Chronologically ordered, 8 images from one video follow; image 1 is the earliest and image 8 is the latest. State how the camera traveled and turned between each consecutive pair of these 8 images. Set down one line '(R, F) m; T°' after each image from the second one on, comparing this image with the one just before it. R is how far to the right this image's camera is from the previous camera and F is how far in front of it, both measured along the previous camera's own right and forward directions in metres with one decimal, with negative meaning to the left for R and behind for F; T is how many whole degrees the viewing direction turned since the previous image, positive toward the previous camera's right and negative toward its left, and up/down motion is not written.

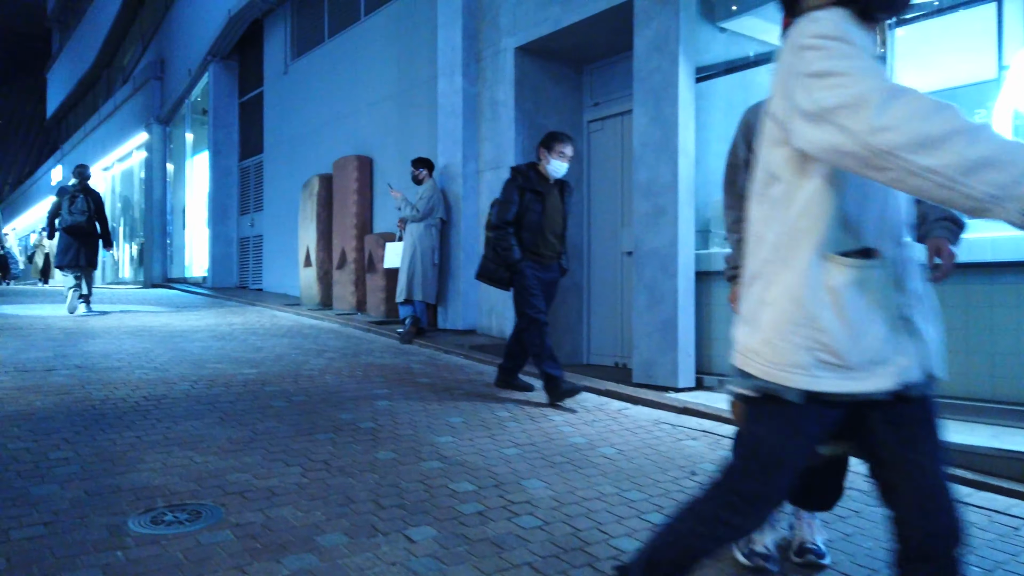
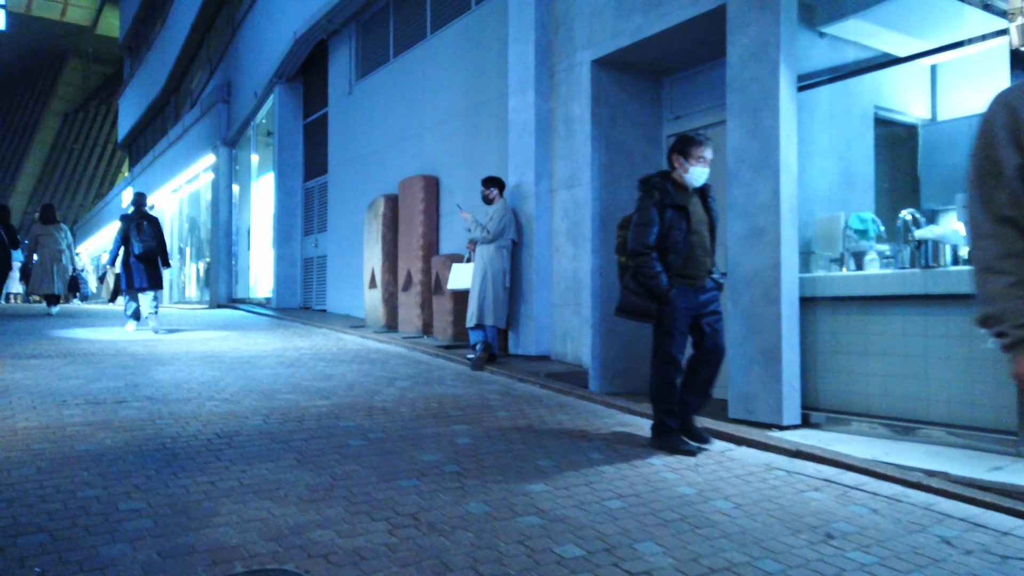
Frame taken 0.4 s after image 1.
(-0.2, +0.3) m; -4°
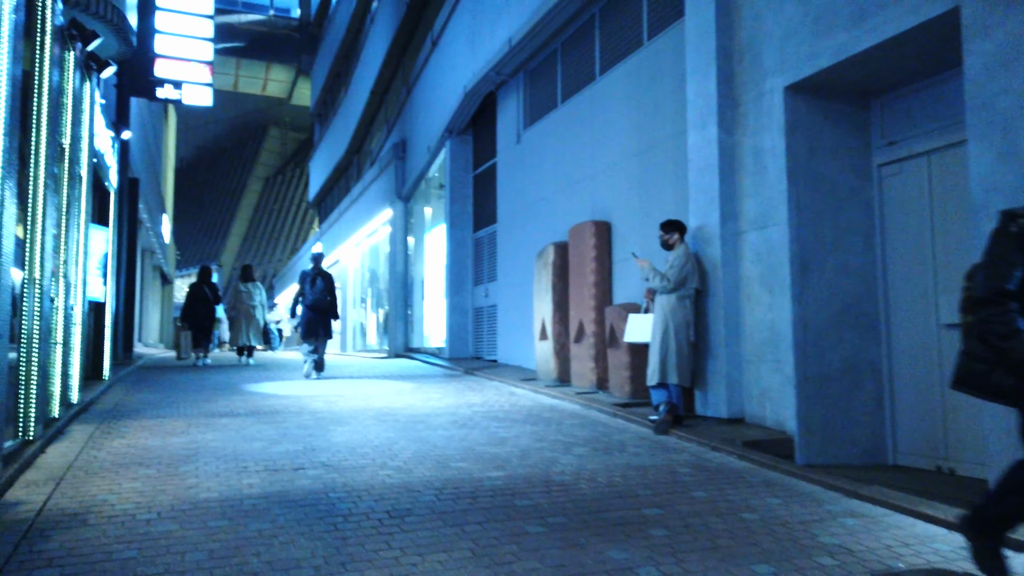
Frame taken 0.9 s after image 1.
(-0.2, +0.5) m; -13°
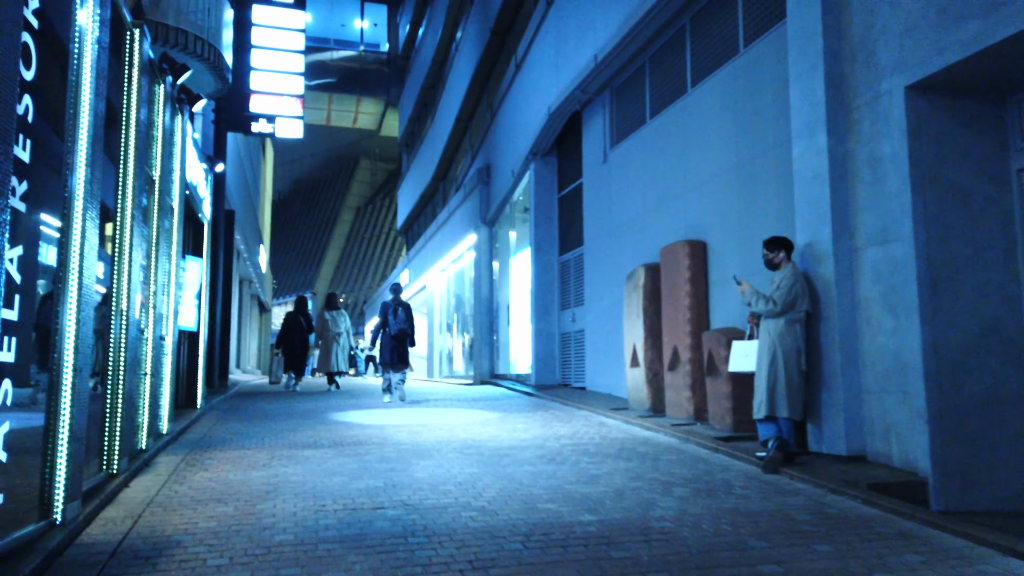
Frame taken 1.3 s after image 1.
(0.0, +0.4) m; -7°
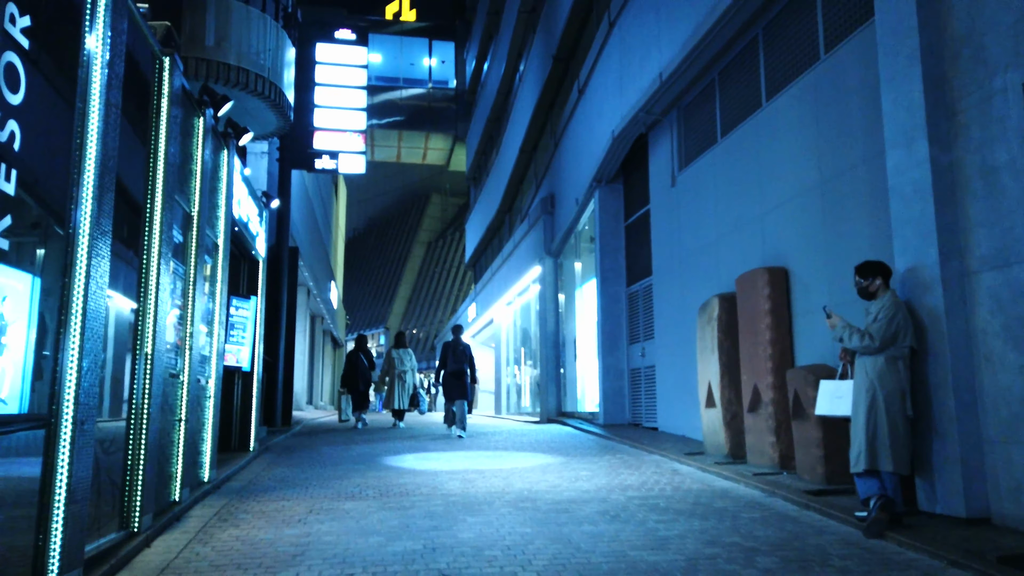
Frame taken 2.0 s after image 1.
(+0.1, +0.6) m; -6°
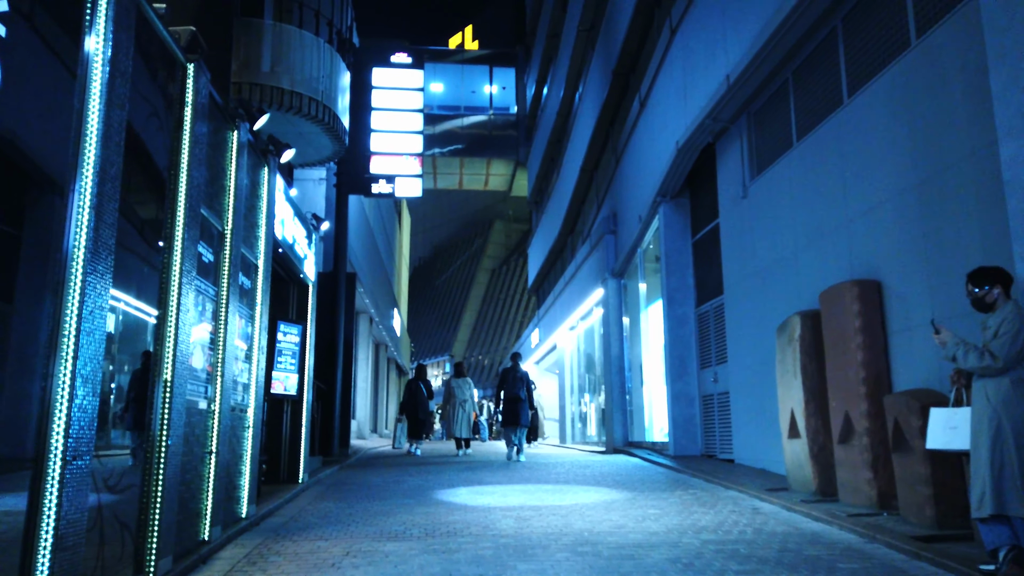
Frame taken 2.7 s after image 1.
(+0.1, +0.6) m; -5°
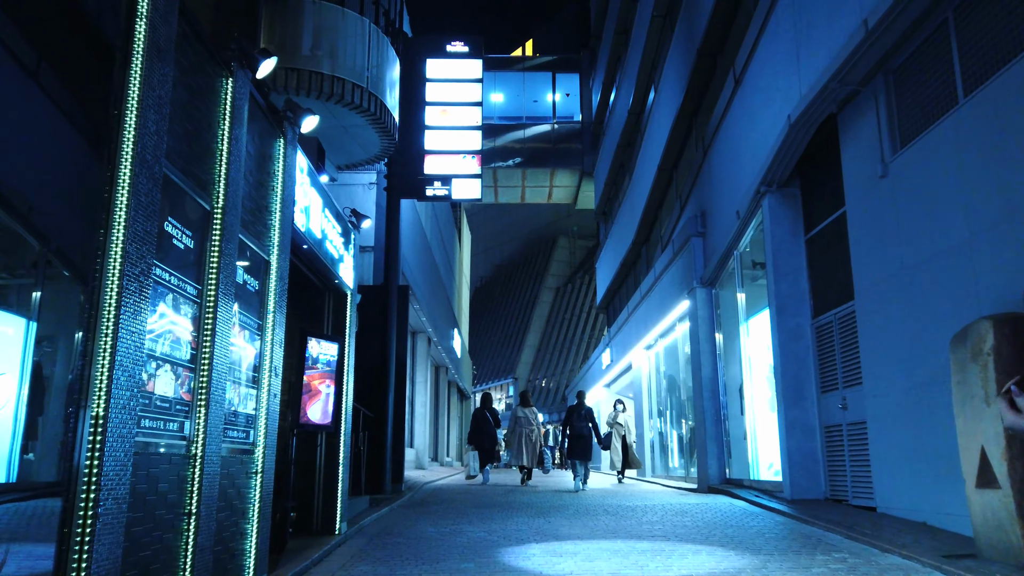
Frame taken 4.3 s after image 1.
(-0.2, +1.6) m; -5°
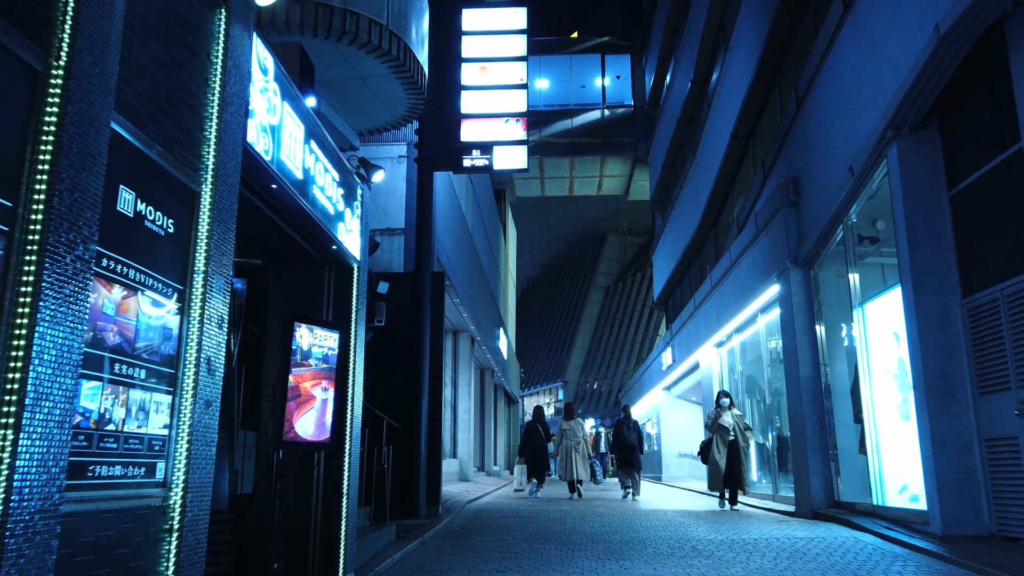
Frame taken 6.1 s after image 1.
(-0.1, +1.9) m; -4°
